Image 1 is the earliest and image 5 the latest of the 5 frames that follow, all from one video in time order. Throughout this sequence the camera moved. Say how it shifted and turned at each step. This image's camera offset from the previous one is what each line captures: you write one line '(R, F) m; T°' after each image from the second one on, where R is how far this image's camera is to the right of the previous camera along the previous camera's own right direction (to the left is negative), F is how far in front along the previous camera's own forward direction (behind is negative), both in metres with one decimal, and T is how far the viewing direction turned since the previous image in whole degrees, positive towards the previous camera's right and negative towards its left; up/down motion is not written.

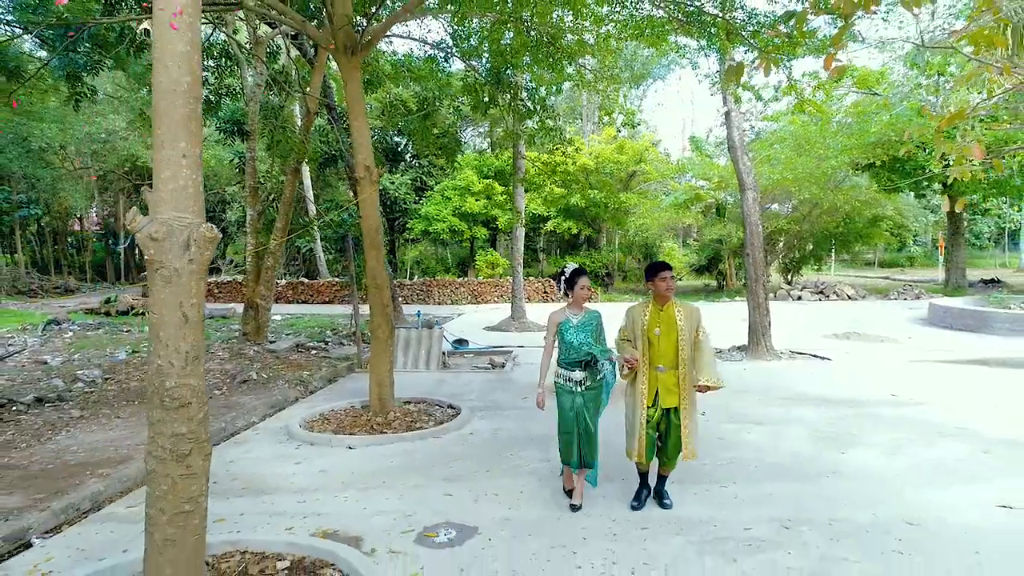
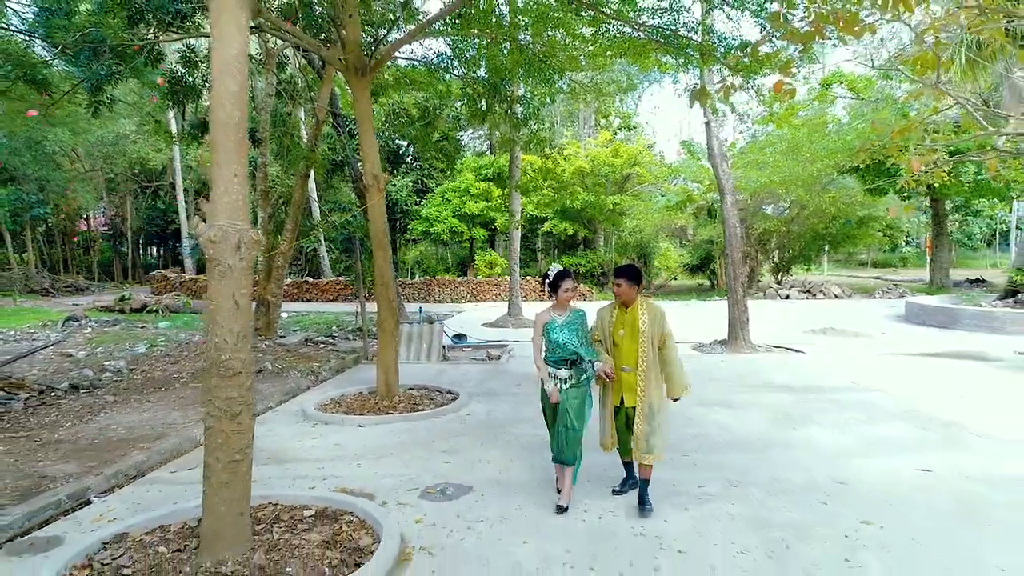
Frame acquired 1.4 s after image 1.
(+0.1, -0.6) m; 0°
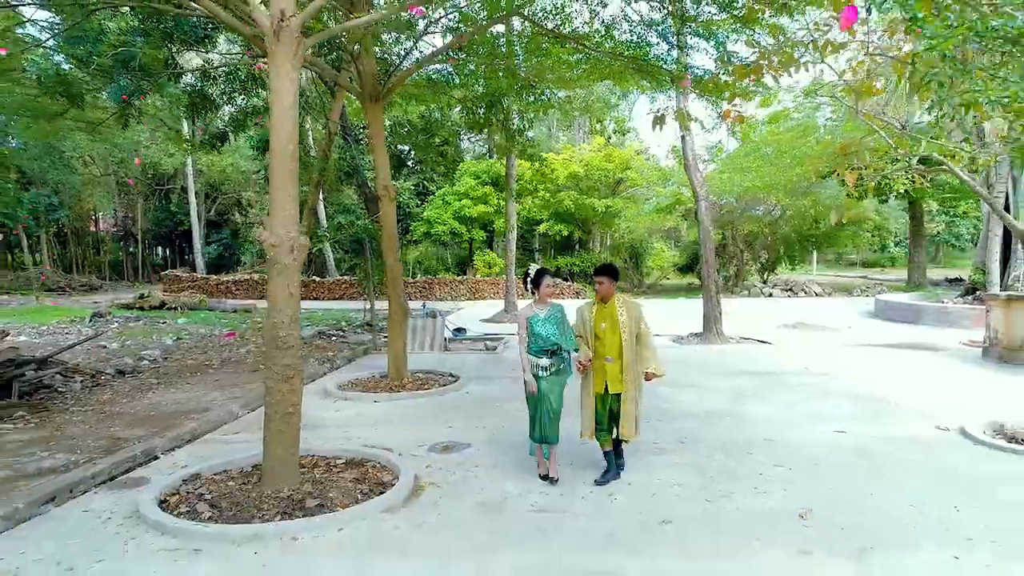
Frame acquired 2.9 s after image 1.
(+0.1, -0.9) m; 0°
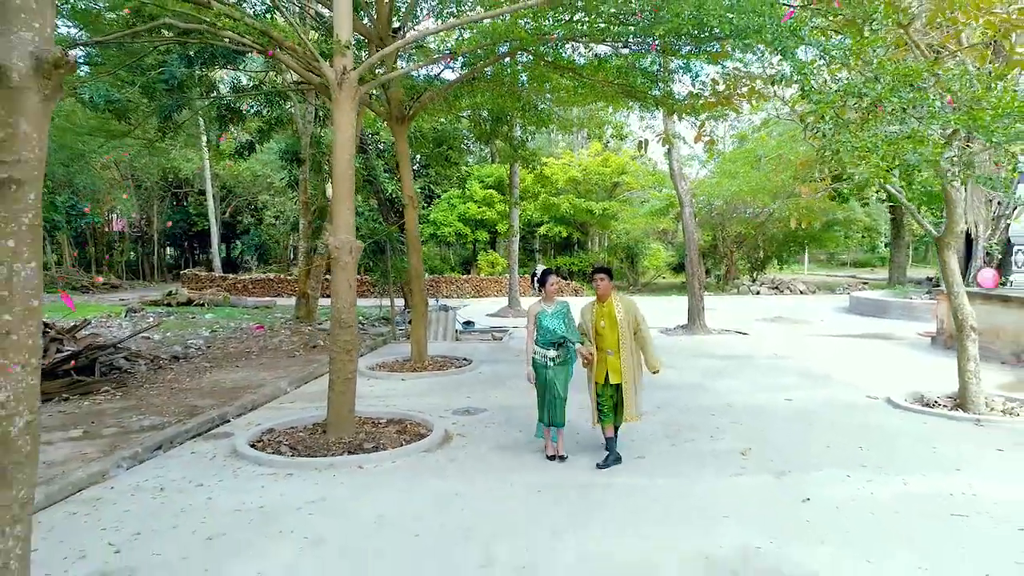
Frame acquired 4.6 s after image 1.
(-0.1, -1.1) m; 0°
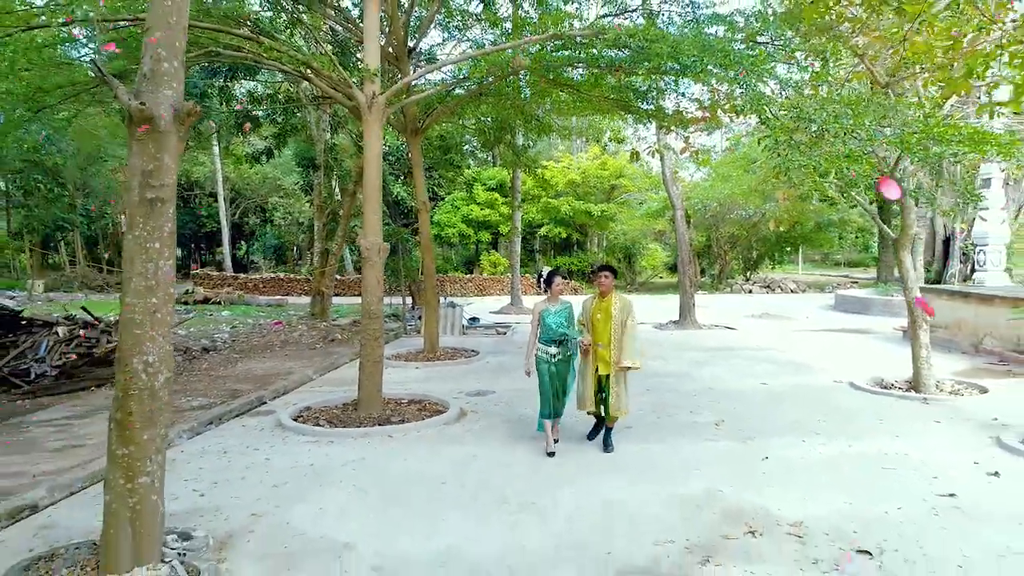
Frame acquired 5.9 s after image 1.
(-0.1, -0.8) m; 0°
